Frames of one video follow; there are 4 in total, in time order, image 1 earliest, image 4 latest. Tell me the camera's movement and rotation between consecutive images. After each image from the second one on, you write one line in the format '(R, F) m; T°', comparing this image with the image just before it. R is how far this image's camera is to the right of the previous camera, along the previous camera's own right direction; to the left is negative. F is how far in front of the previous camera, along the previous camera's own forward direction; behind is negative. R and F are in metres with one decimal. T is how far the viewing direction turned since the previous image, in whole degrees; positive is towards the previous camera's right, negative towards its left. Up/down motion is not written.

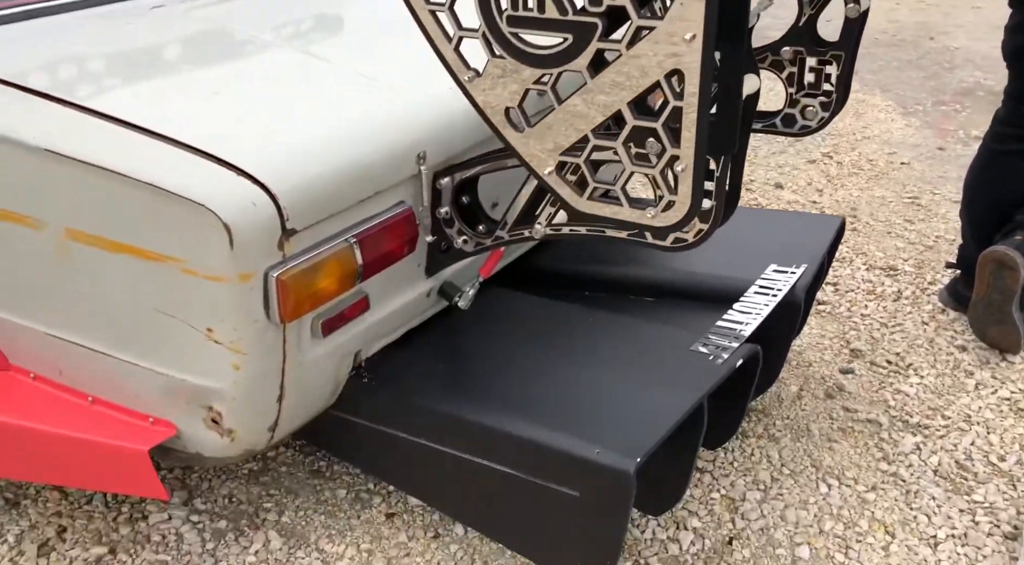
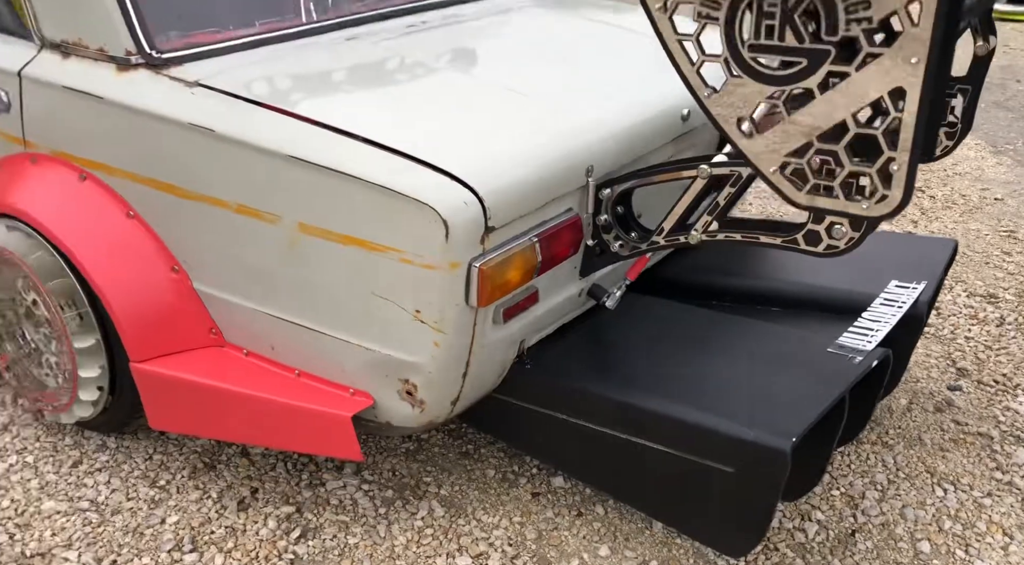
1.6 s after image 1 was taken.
(-0.2, -0.2) m; -3°
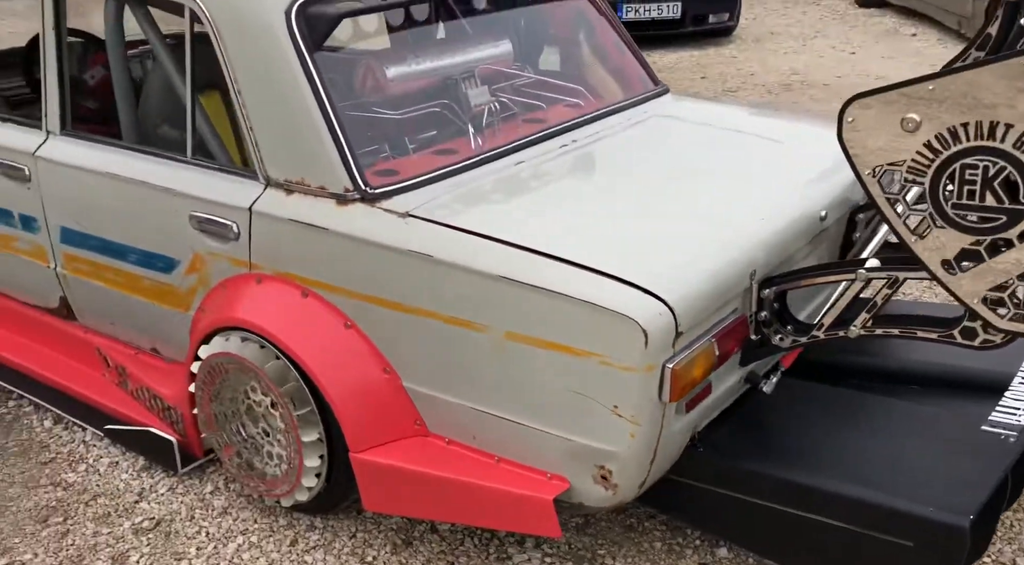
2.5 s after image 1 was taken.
(-0.2, -0.3) m; -4°
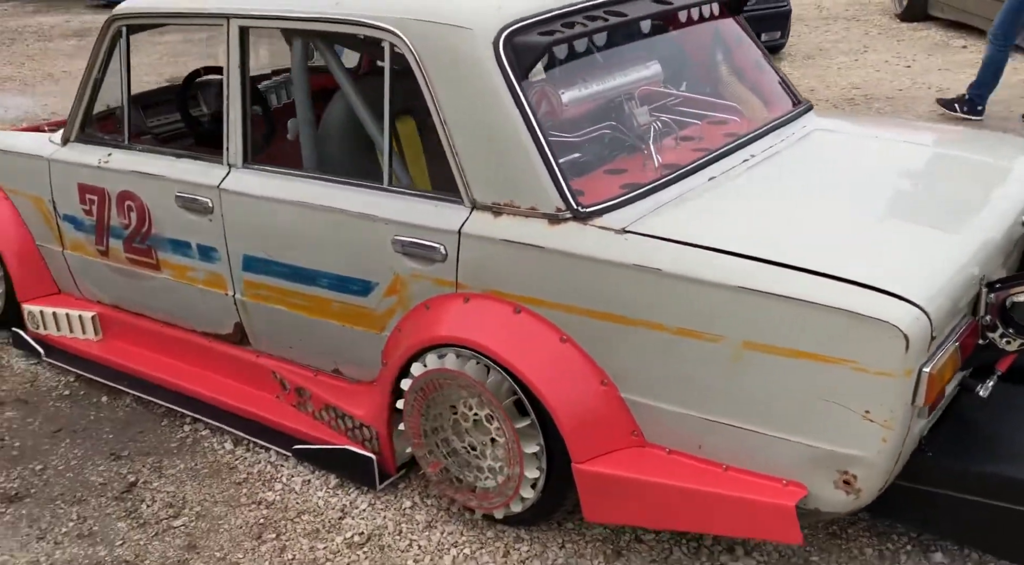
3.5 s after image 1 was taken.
(-0.4, -0.1) m; -2°
